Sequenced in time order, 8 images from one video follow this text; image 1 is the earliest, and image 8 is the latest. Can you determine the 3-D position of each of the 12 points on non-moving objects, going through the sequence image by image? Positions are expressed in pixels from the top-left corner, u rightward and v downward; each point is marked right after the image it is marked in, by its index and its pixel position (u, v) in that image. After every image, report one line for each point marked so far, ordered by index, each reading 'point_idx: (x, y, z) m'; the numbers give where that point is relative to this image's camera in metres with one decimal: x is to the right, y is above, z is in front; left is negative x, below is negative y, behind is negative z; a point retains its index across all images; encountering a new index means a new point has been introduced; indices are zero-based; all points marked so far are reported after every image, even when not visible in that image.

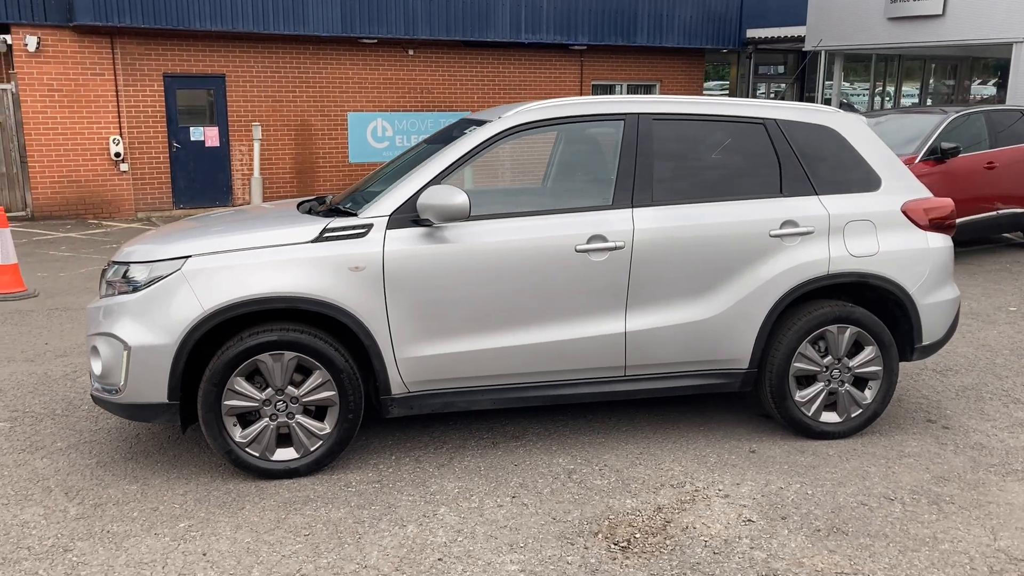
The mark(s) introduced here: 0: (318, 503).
0: (-0.8, -0.9, +3.7) m
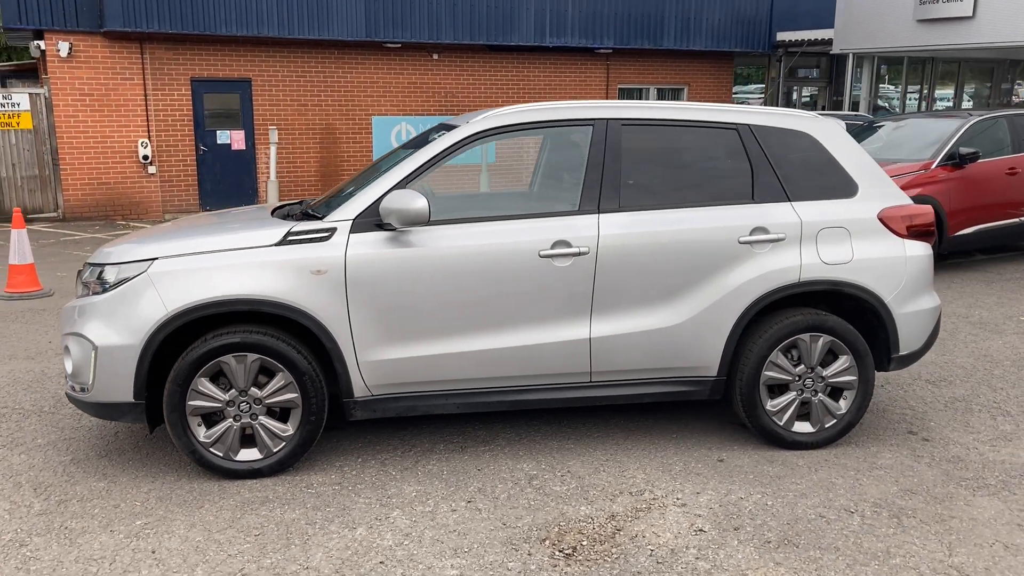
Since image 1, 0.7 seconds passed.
0: (-1.0, -0.9, +3.7) m
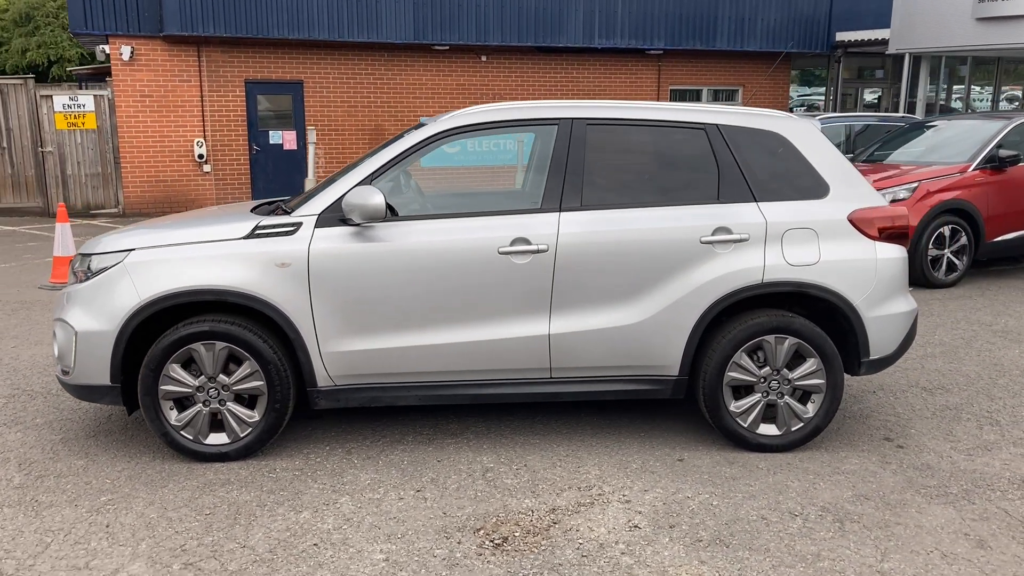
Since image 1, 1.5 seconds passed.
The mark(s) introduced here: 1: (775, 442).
0: (-1.3, -0.9, +3.9) m
1: (+1.3, -0.8, +4.3) m
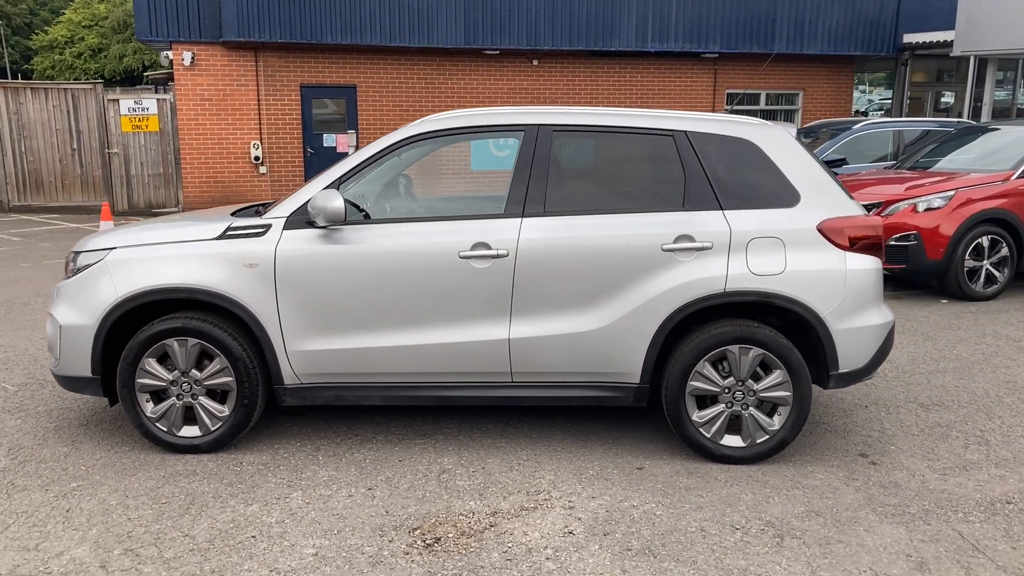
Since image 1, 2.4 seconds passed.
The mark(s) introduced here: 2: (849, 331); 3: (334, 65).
0: (-1.5, -0.9, +4.0) m
1: (+1.1, -0.8, +4.2) m
2: (+1.6, -0.2, +4.1) m
3: (-3.2, +4.0, +15.4) m
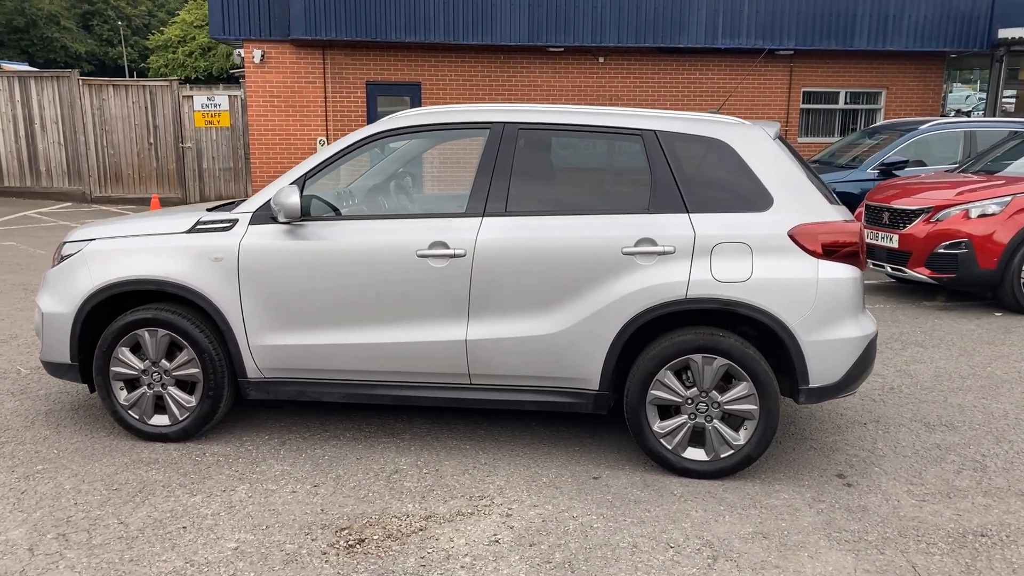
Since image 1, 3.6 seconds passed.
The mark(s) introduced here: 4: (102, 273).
0: (-1.7, -0.9, +4.1) m
1: (+0.9, -0.8, +4.0) m
2: (+1.4, -0.3, +3.9) m
3: (-2.0, +4.1, +15.6) m
4: (-2.1, +0.1, +4.3) m
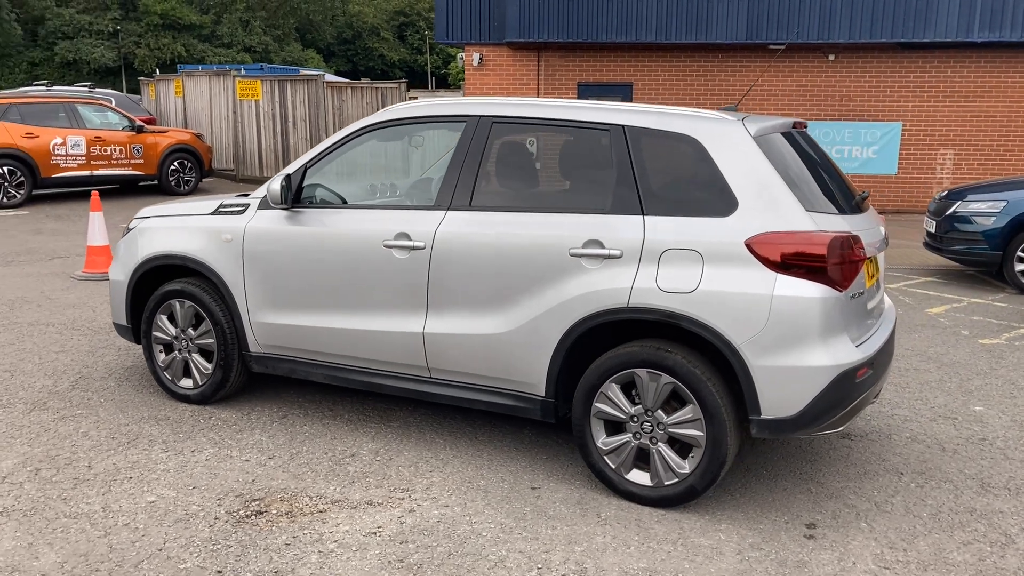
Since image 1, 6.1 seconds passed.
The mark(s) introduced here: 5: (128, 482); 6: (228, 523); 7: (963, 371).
0: (-1.9, -0.7, +4.6) m
1: (+0.6, -0.9, +3.7) m
2: (+1.0, -0.3, +3.4) m
3: (+1.7, +4.1, +15.5) m
4: (-2.1, +0.2, +4.9) m
5: (-1.7, -0.9, +3.8) m
6: (-1.1, -0.9, +3.5) m
7: (+3.2, -0.6, +6.0) m
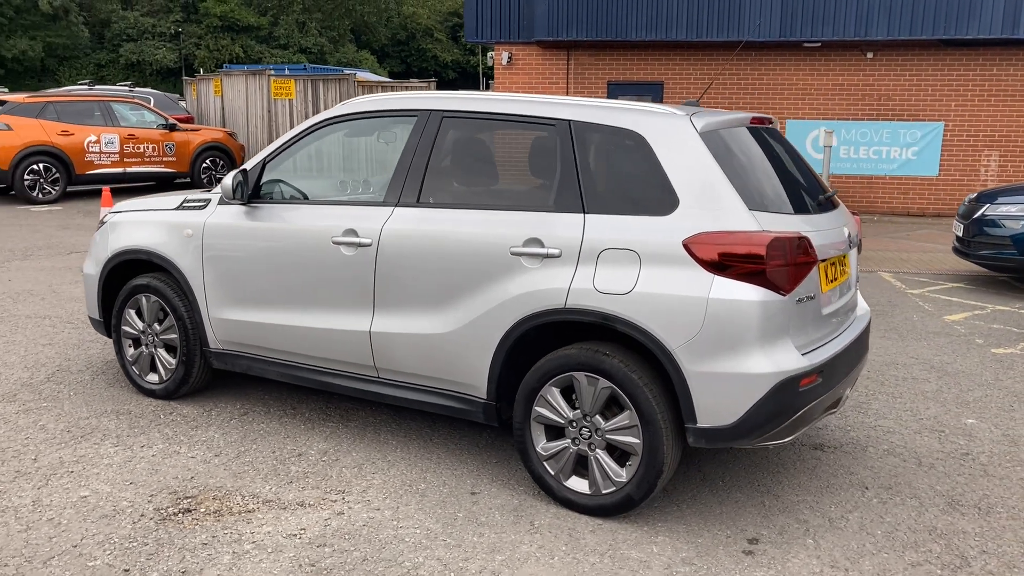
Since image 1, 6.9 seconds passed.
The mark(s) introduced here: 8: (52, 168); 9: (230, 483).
0: (-2.1, -0.7, +4.6) m
1: (+0.3, -0.9, +3.5) m
2: (+0.7, -0.3, +3.2) m
3: (+2.2, +4.0, +15.3) m
4: (-2.3, +0.3, +4.9) m
5: (-2.0, -0.8, +3.8) m
6: (-1.4, -0.9, +3.4) m
7: (+3.0, -0.6, +5.7) m
8: (-7.7, +2.0, +14.4) m
9: (-1.2, -0.9, +3.8) m
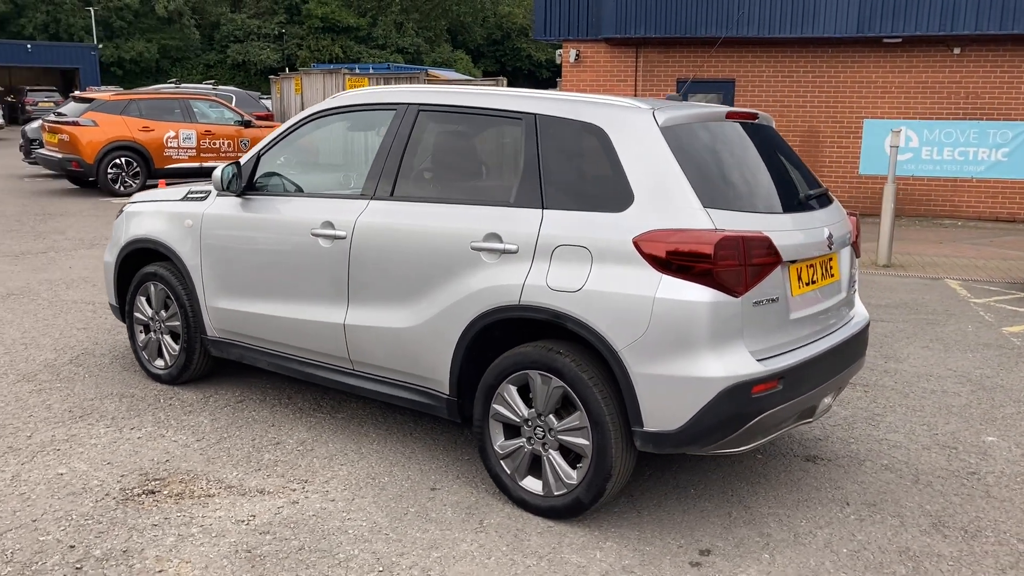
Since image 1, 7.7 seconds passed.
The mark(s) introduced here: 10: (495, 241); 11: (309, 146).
0: (-2.1, -0.6, +4.8) m
1: (+0.1, -0.9, +3.5) m
2: (+0.5, -0.3, +3.1) m
3: (+3.4, +4.0, +15.0) m
4: (-2.3, +0.3, +5.1) m
5: (-2.1, -0.8, +4.0) m
6: (-1.6, -0.9, +3.5) m
7: (+3.0, -0.7, +5.4) m
8: (-6.6, +2.2, +15.1) m
9: (-1.4, -0.8, +3.9) m
10: (-0.1, +0.2, +3.5) m
11: (-1.1, +0.7, +4.5) m
